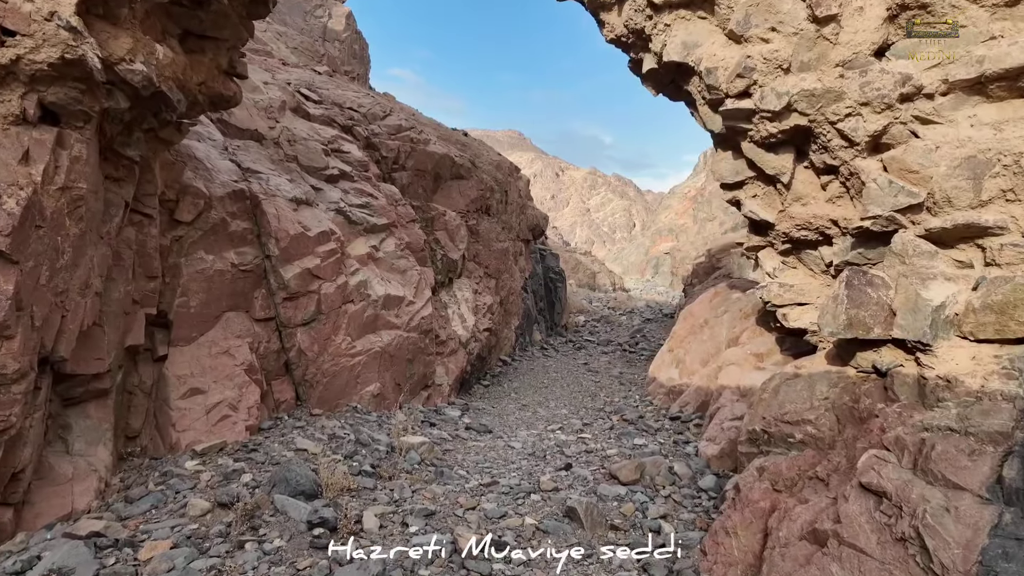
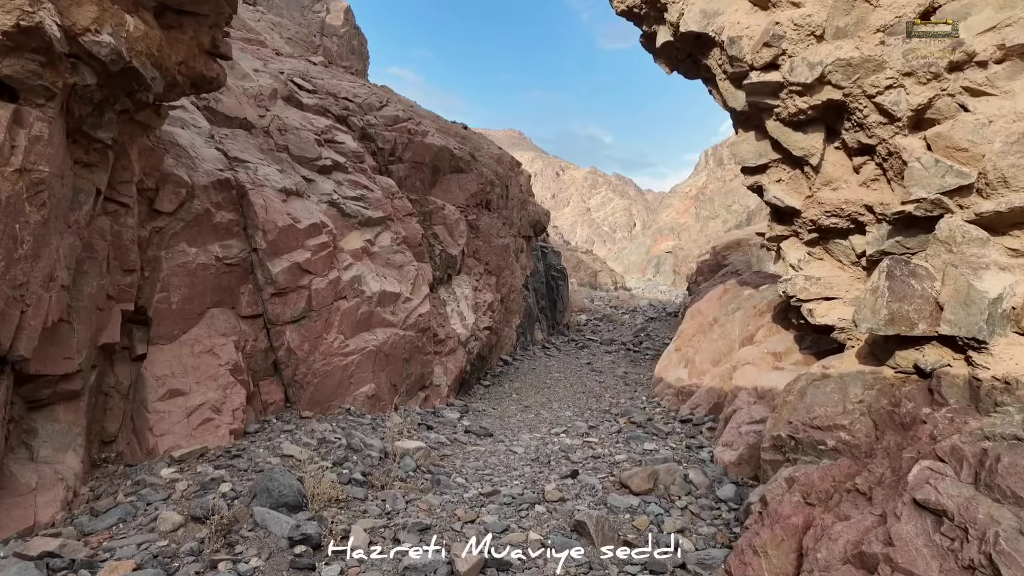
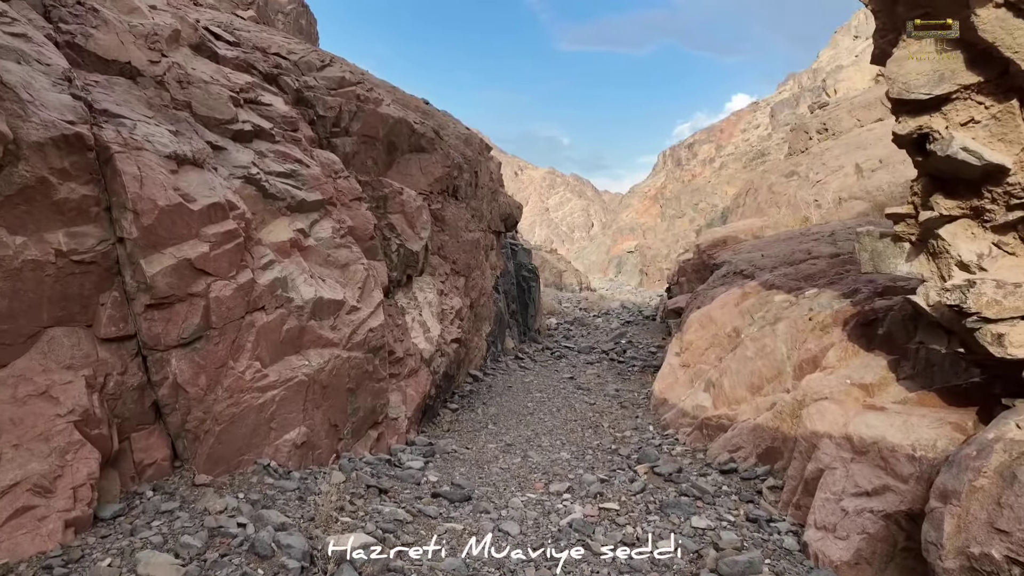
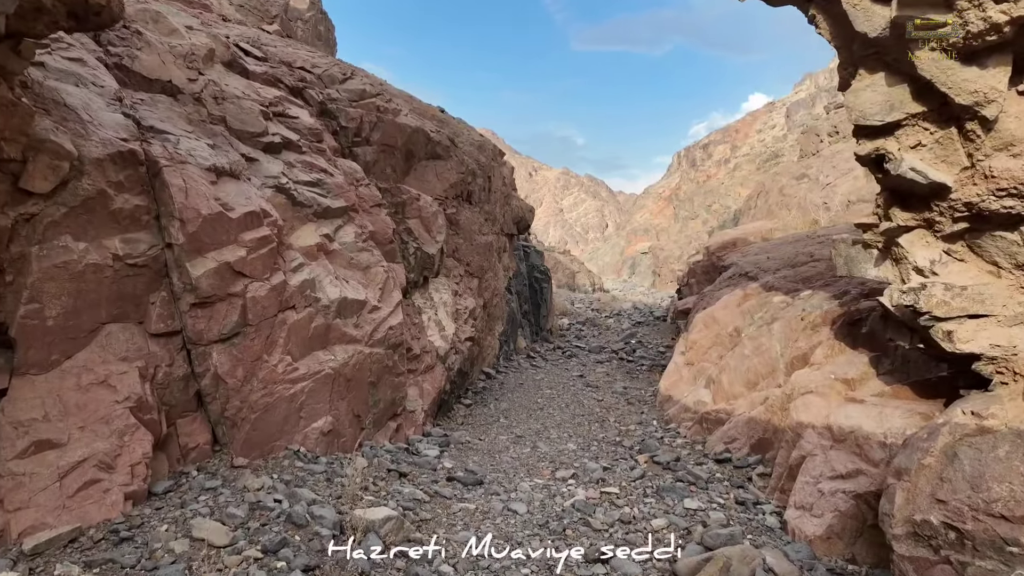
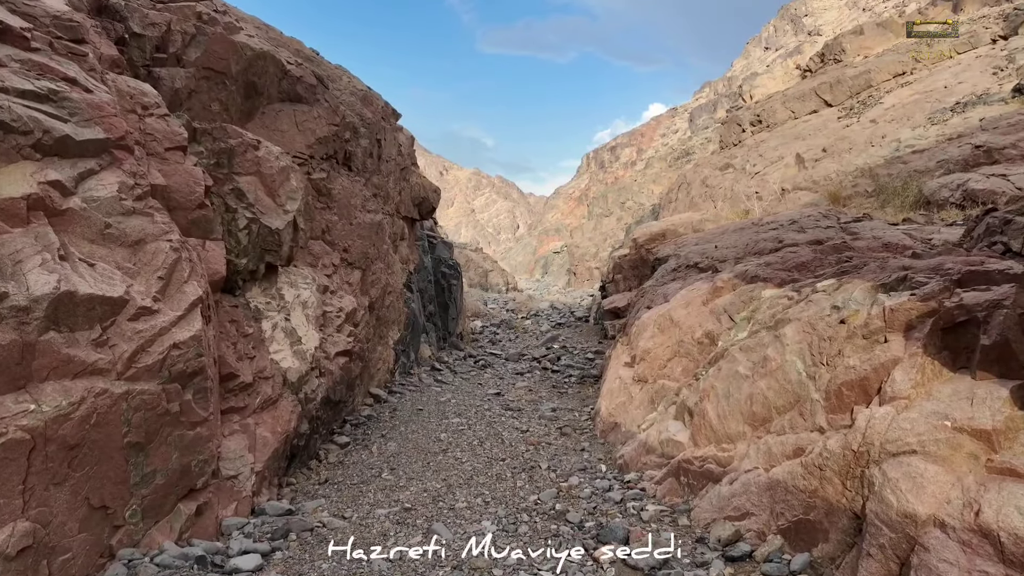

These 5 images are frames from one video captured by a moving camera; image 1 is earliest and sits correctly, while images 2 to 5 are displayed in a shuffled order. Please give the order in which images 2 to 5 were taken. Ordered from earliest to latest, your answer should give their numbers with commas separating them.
2, 4, 3, 5
